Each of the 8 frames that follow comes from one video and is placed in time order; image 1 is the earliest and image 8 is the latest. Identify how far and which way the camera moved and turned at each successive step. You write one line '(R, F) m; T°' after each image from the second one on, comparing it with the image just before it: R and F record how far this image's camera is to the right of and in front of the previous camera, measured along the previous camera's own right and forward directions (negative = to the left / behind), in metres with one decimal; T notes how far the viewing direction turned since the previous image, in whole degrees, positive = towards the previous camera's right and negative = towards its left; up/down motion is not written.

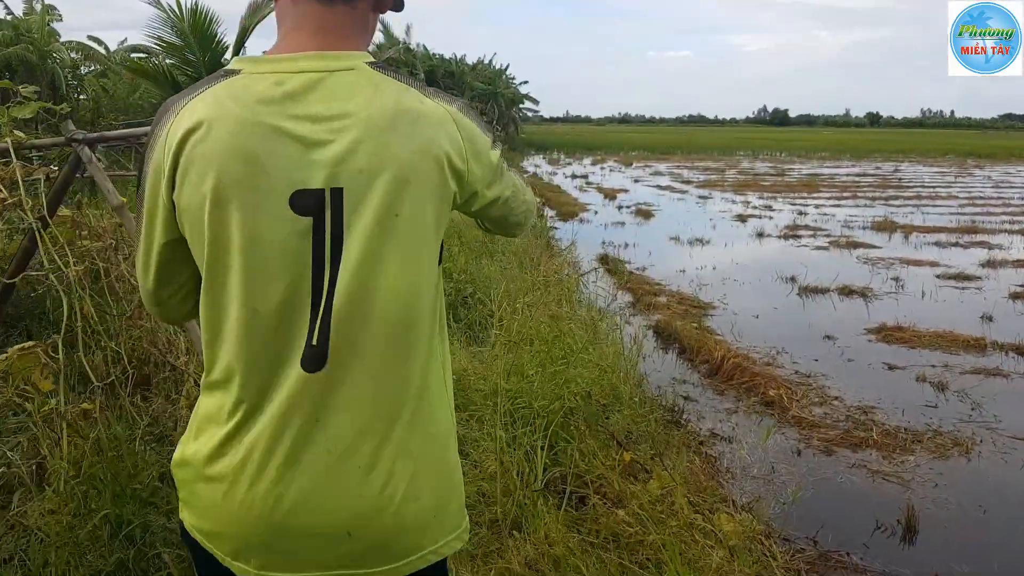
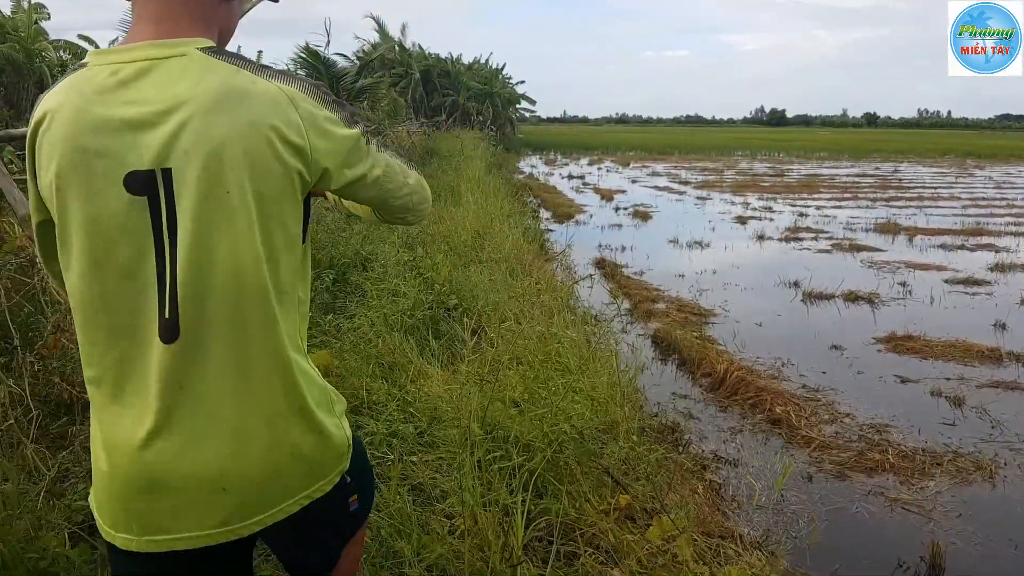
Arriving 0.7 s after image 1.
(+0.1, +0.4) m; 0°
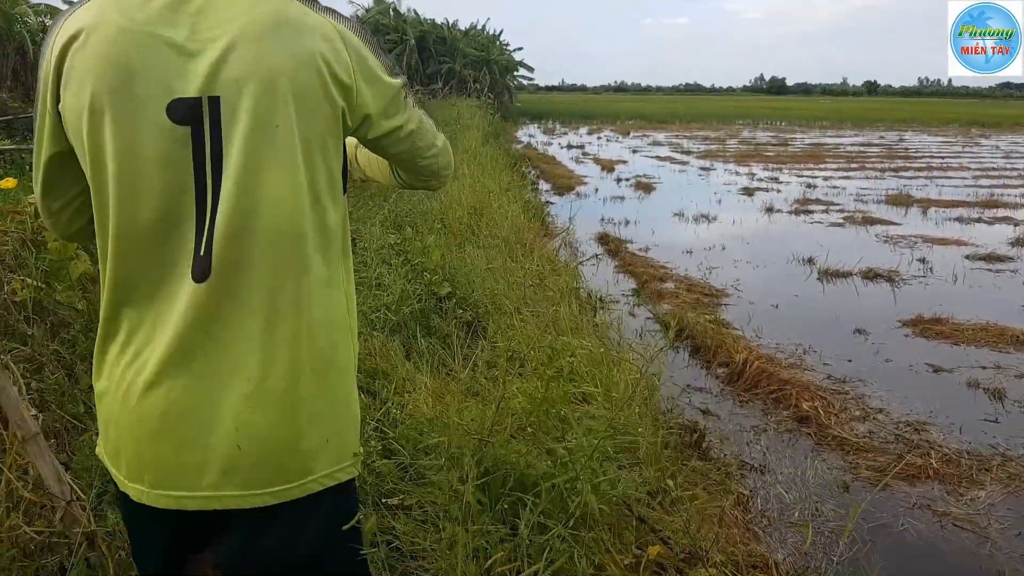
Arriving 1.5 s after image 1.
(0.0, +0.5) m; 0°
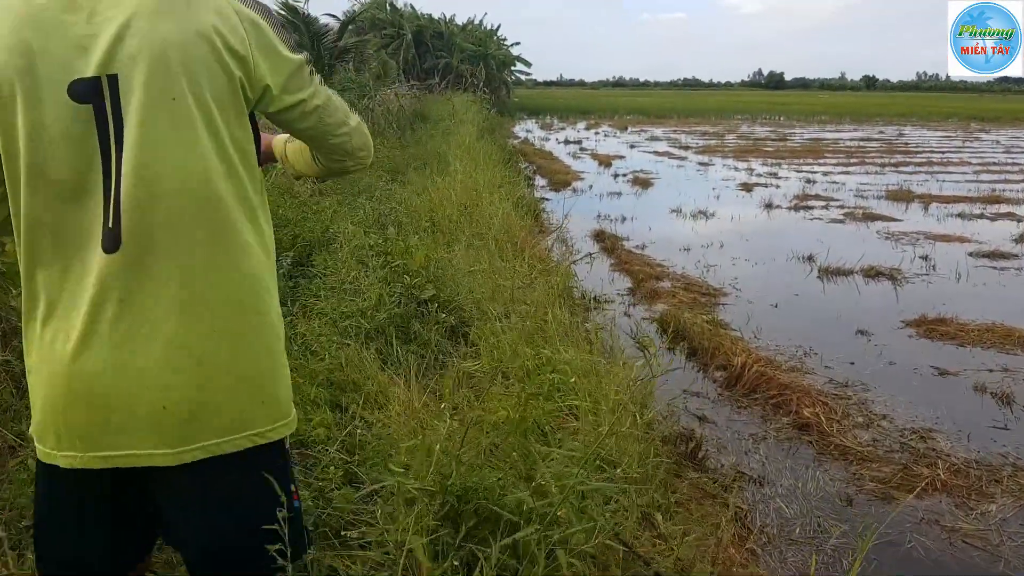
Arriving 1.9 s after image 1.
(+0.1, +0.2) m; 0°
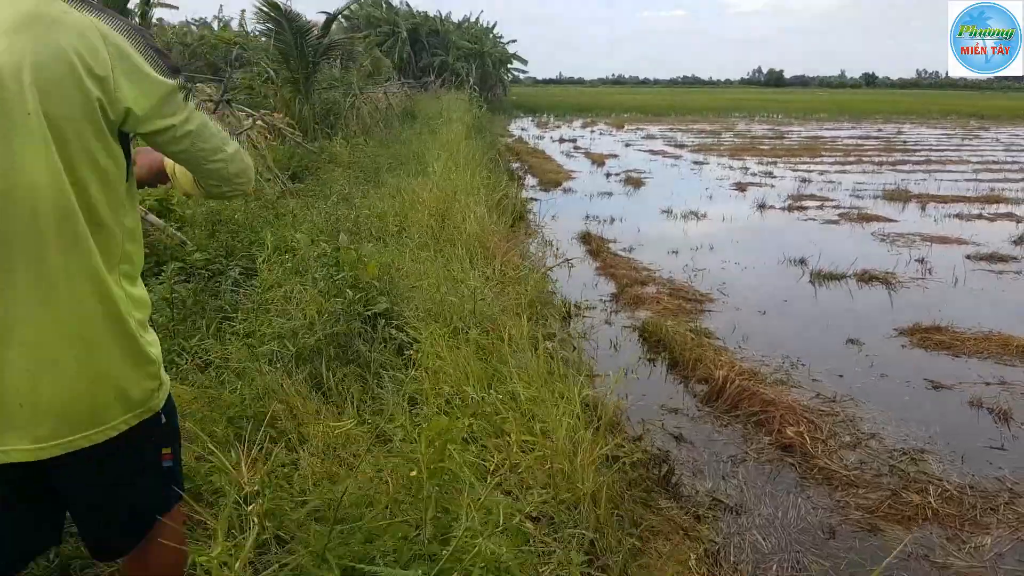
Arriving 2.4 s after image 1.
(+0.2, +0.3) m; 0°
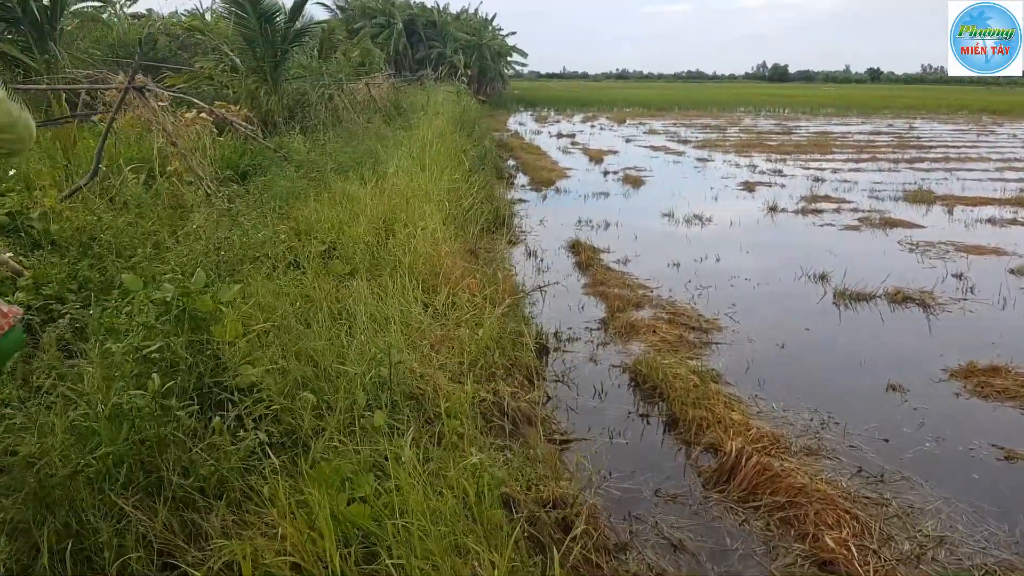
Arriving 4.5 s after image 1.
(+0.2, +1.1) m; 0°
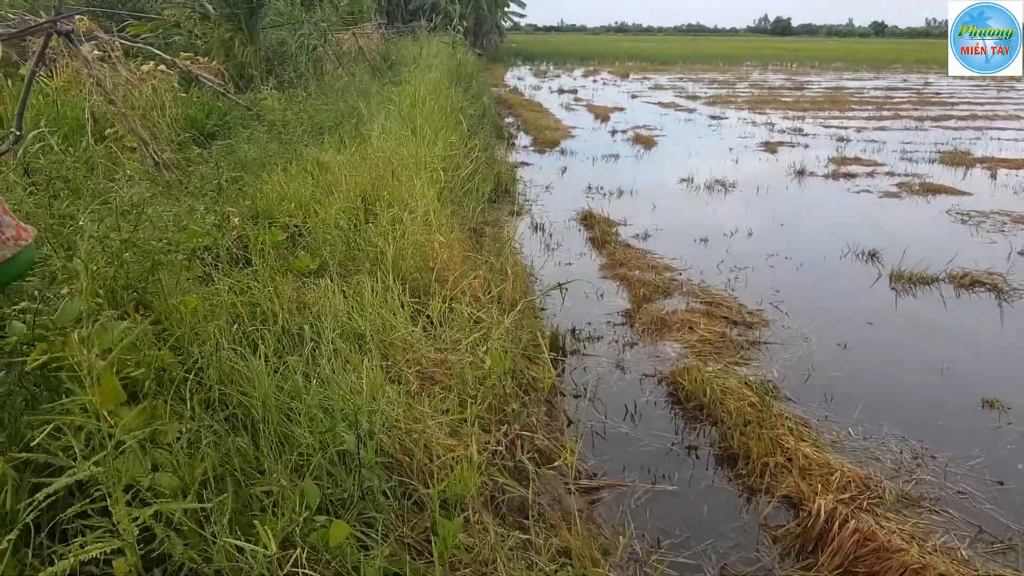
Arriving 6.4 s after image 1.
(-0.1, +0.9) m; 0°
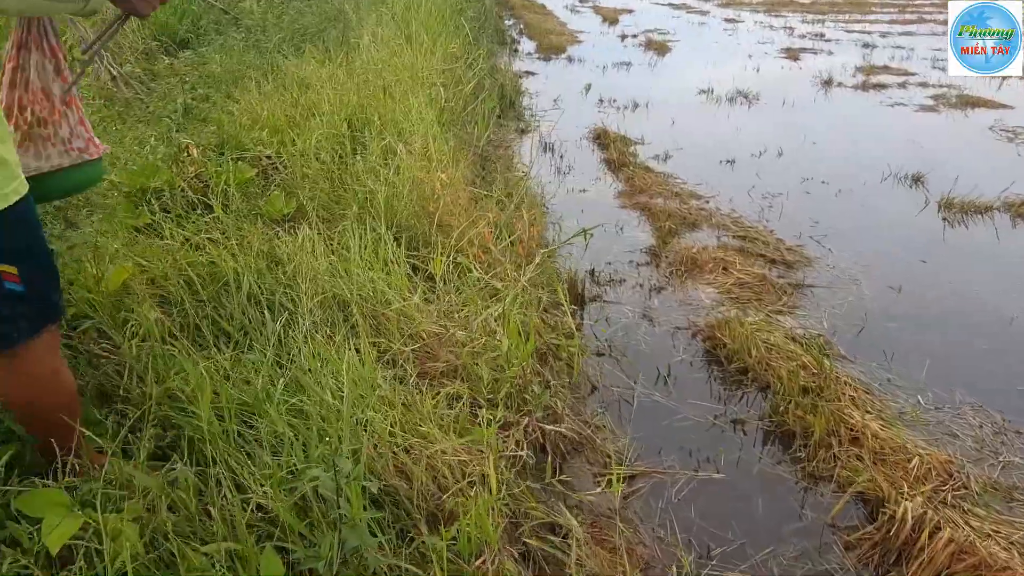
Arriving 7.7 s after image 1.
(-0.1, +0.6) m; 0°
